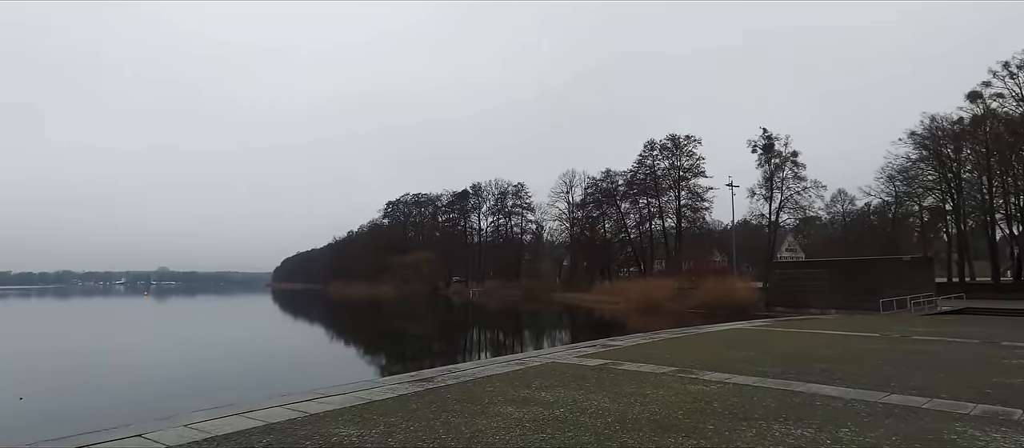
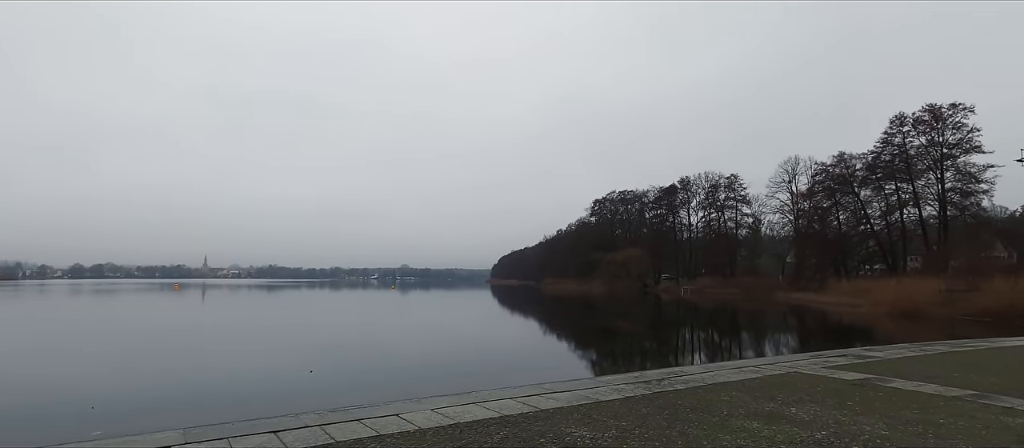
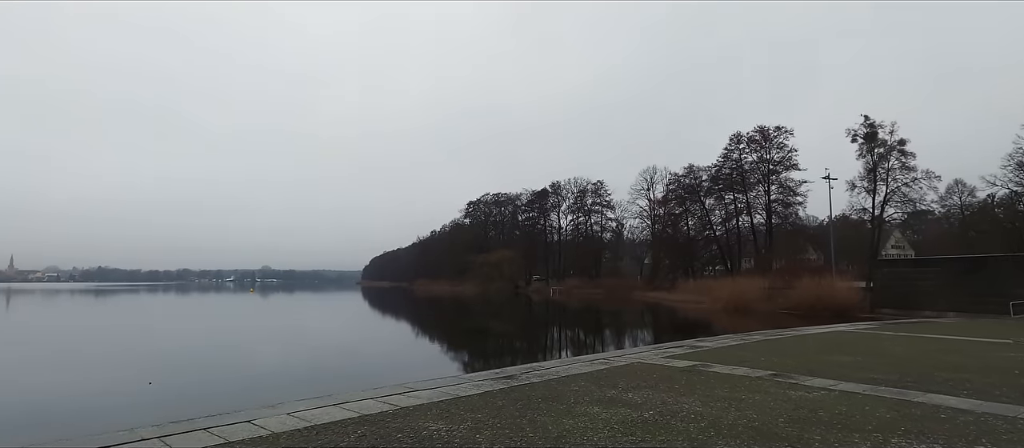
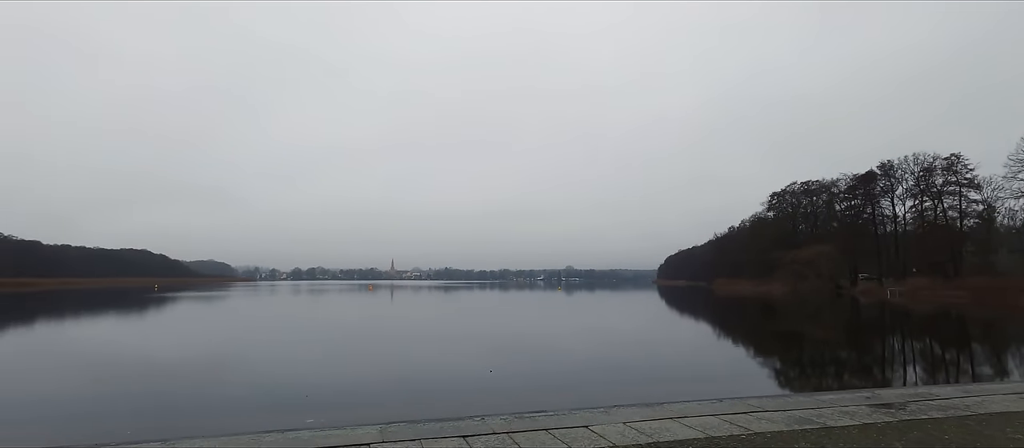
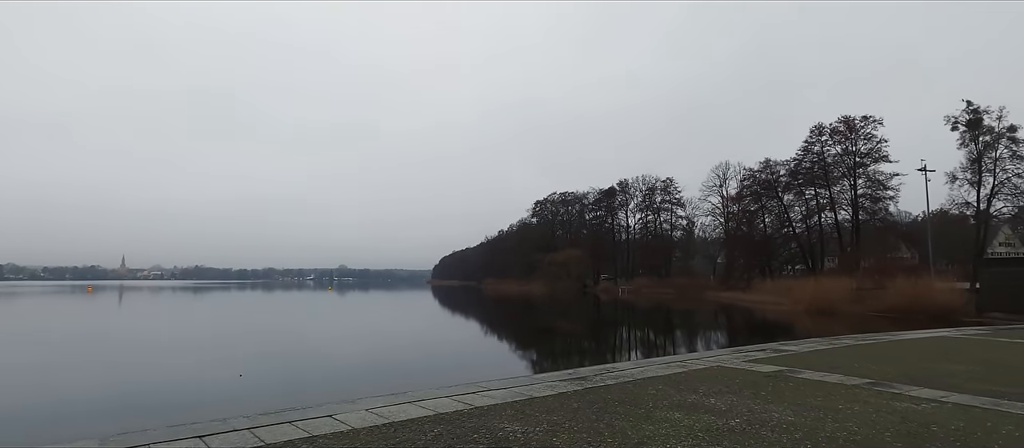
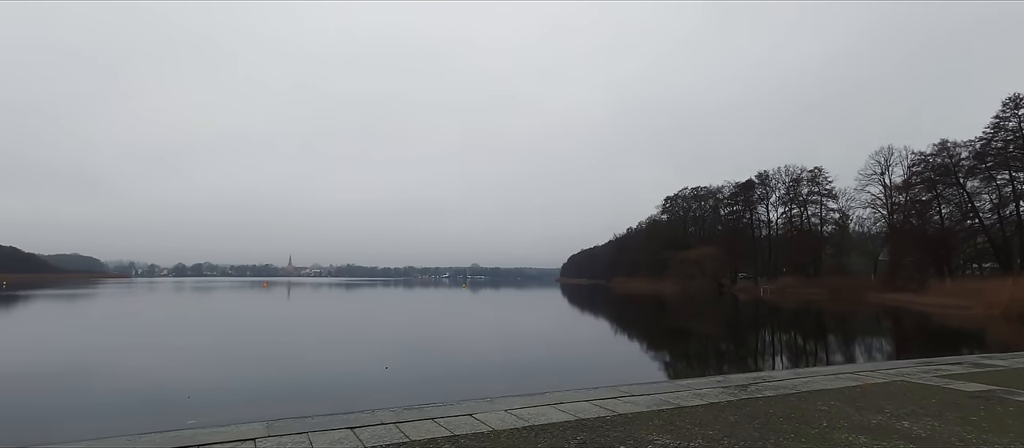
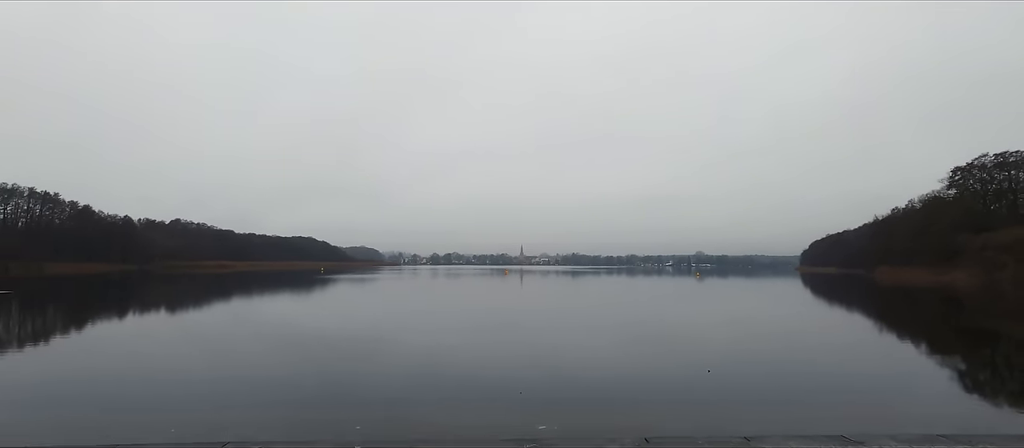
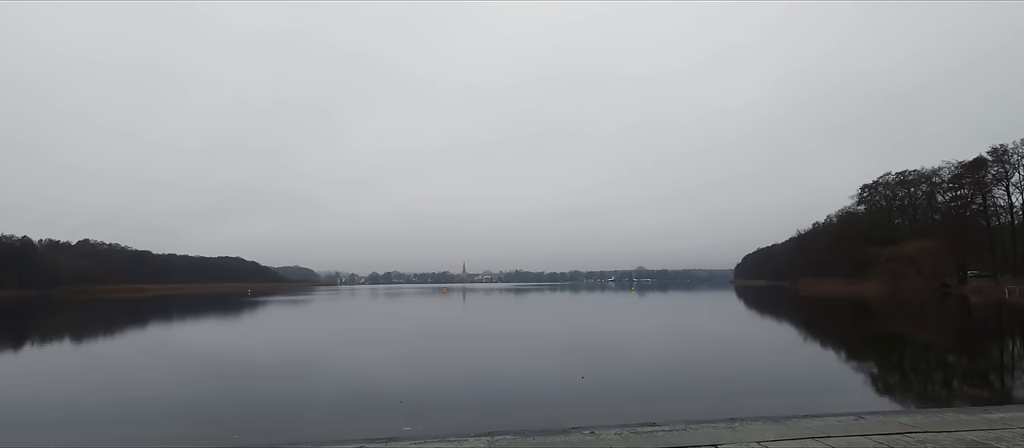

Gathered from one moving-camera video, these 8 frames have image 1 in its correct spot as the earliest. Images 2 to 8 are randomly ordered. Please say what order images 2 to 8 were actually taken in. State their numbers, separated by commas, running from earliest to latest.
3, 5, 2, 6, 4, 8, 7
